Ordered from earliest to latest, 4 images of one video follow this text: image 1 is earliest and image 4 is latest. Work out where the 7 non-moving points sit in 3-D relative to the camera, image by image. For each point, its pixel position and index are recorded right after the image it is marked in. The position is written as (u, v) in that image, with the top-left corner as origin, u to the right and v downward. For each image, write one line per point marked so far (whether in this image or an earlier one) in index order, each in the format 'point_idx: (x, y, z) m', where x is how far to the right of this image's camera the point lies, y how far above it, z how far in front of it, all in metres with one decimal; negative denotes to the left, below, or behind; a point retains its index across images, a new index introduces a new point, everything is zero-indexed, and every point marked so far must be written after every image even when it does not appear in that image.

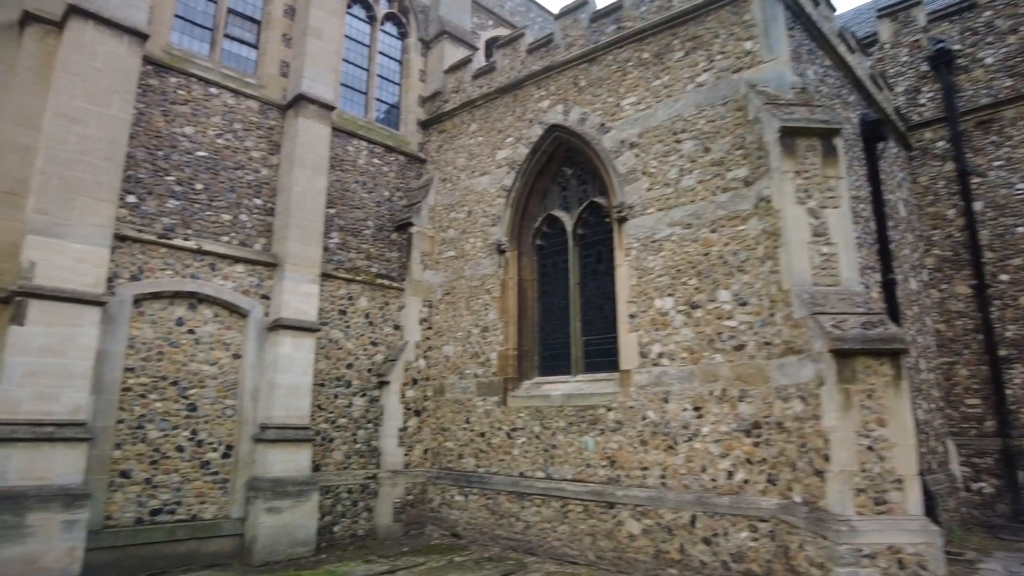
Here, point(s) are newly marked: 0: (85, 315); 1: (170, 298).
0: (-4.3, -0.3, +6.9) m
1: (-4.0, -0.1, +7.8) m
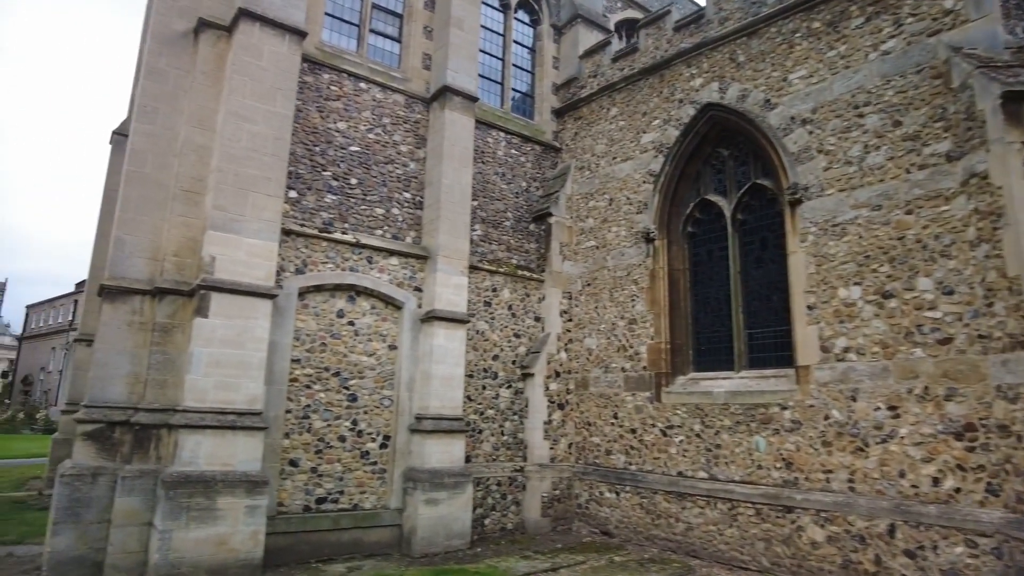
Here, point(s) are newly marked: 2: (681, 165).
0: (-2.6, -0.2, +7.1) m
1: (-2.1, 0.0, +8.0) m
2: (+2.2, +1.6, +8.8) m
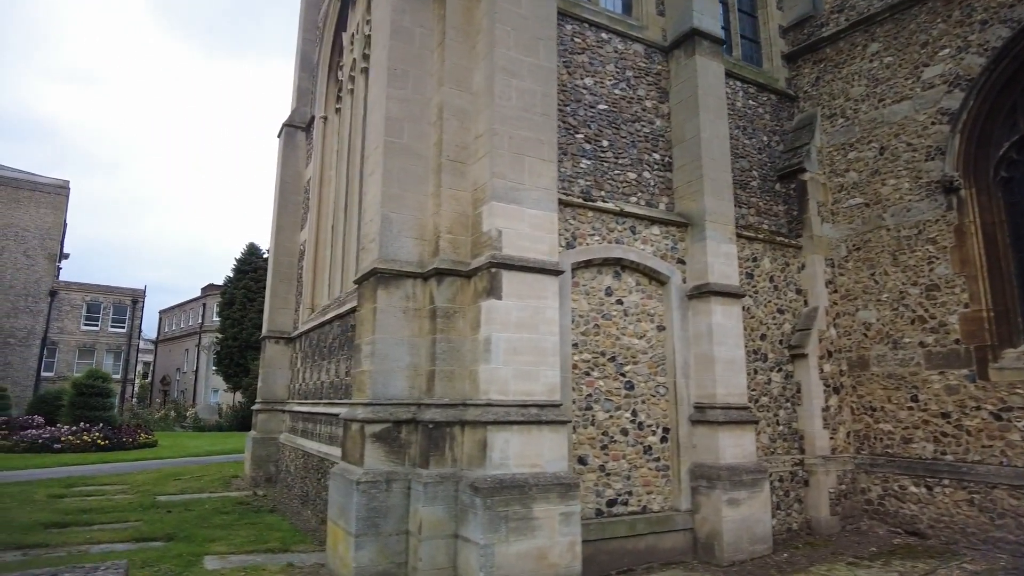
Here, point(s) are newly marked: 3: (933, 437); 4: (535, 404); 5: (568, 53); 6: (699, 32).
0: (+0.3, 0.0, +6.2) m
1: (+0.9, +0.2, +7.0) m
2: (+5.3, +2.1, +7.3) m
3: (+4.7, -1.7, +7.4) m
4: (+0.2, -1.0, +5.9) m
5: (+0.6, +2.6, +7.4) m
6: (+2.2, +3.1, +8.0) m
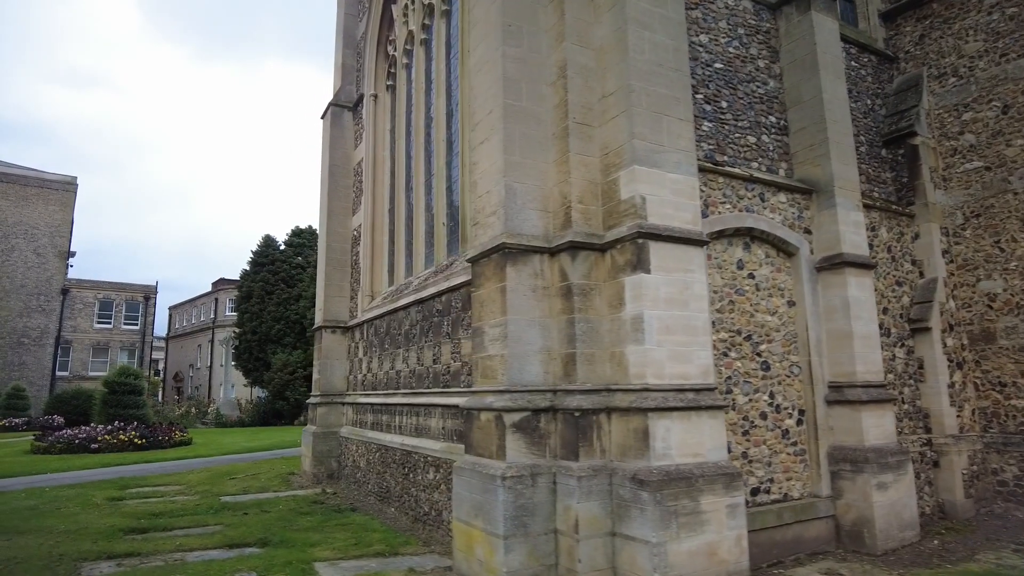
0: (+1.6, +0.3, +5.7) m
1: (+2.1, +0.5, +6.5) m
2: (+6.4, +2.5, +6.8) m
3: (+6.0, -1.3, +6.9) m
4: (+1.4, -0.8, +5.4) m
5: (+1.8, +2.9, +6.8) m
6: (+3.4, +3.4, +7.4) m
